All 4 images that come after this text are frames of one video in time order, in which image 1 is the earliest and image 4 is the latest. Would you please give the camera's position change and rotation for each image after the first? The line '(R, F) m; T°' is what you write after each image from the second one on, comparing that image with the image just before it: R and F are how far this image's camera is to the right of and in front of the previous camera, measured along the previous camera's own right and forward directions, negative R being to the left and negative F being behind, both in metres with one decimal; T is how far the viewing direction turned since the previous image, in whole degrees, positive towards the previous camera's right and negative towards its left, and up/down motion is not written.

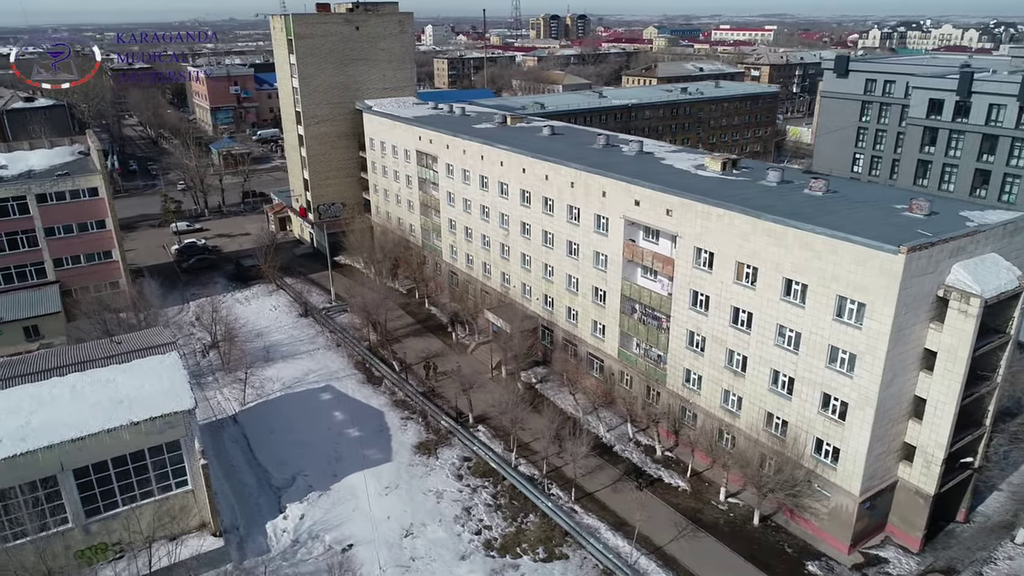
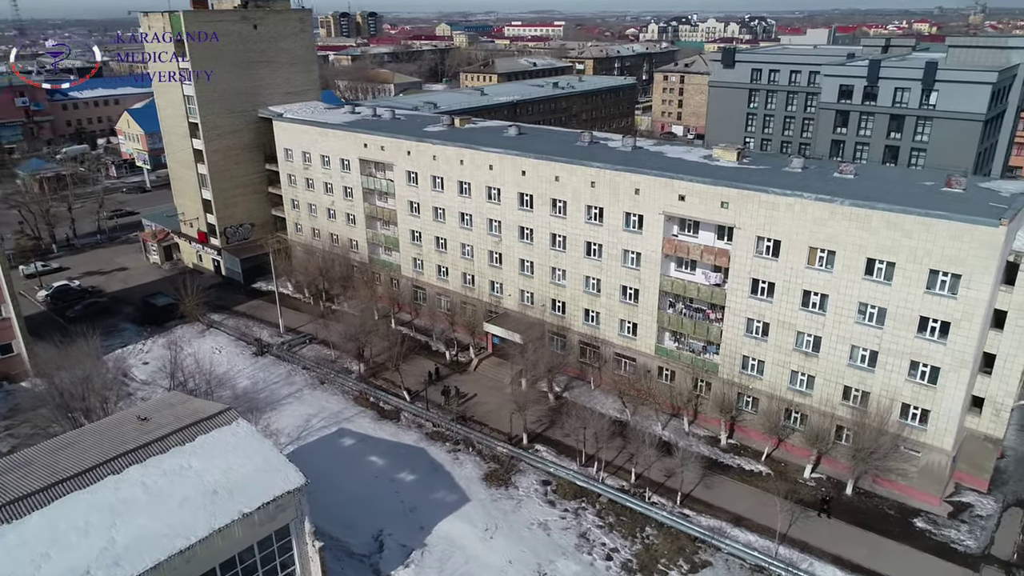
(-10.4, +3.2) m; +16°
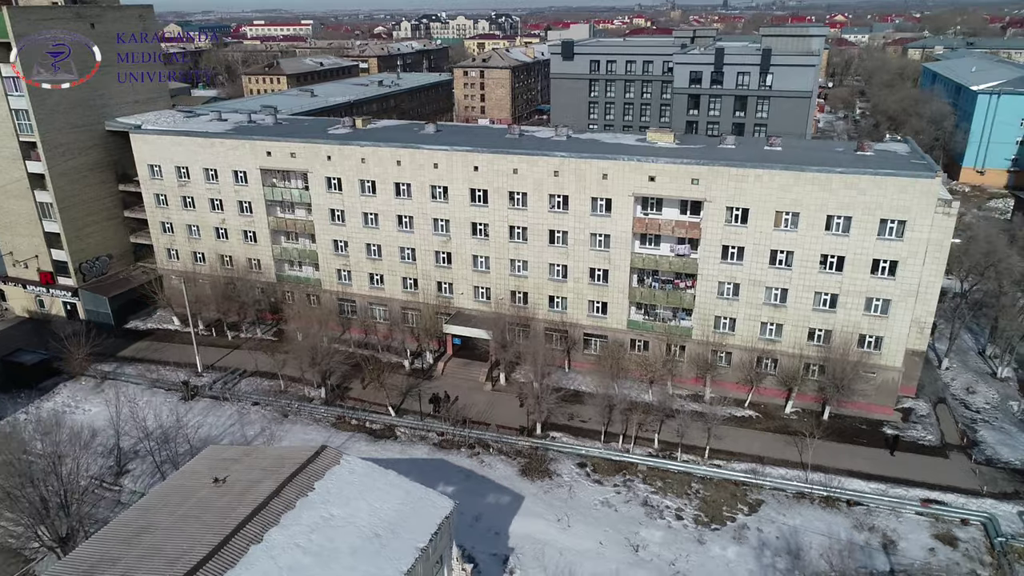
(-10.0, +1.7) m; +19°
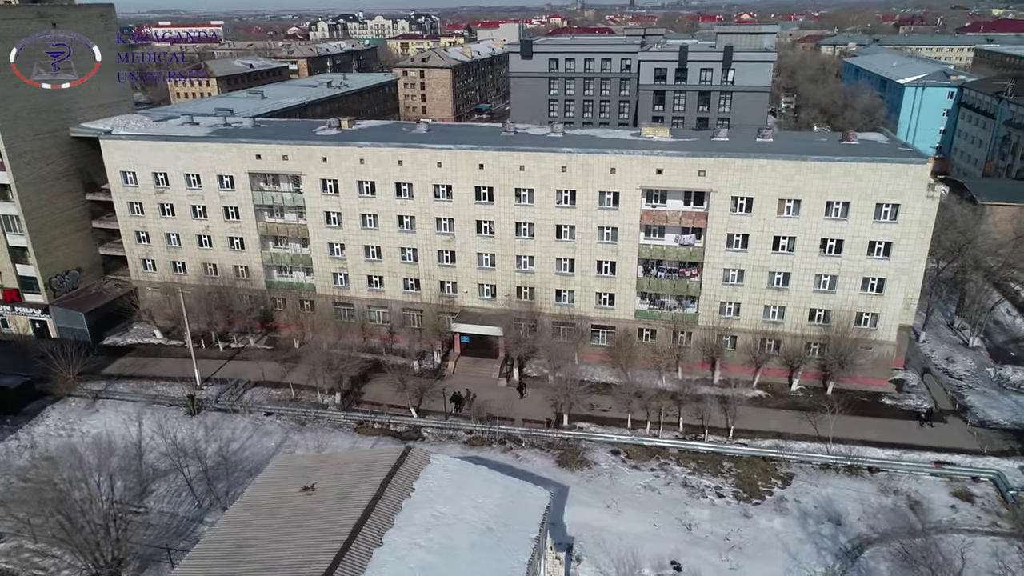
(-4.5, -0.1) m; +6°
